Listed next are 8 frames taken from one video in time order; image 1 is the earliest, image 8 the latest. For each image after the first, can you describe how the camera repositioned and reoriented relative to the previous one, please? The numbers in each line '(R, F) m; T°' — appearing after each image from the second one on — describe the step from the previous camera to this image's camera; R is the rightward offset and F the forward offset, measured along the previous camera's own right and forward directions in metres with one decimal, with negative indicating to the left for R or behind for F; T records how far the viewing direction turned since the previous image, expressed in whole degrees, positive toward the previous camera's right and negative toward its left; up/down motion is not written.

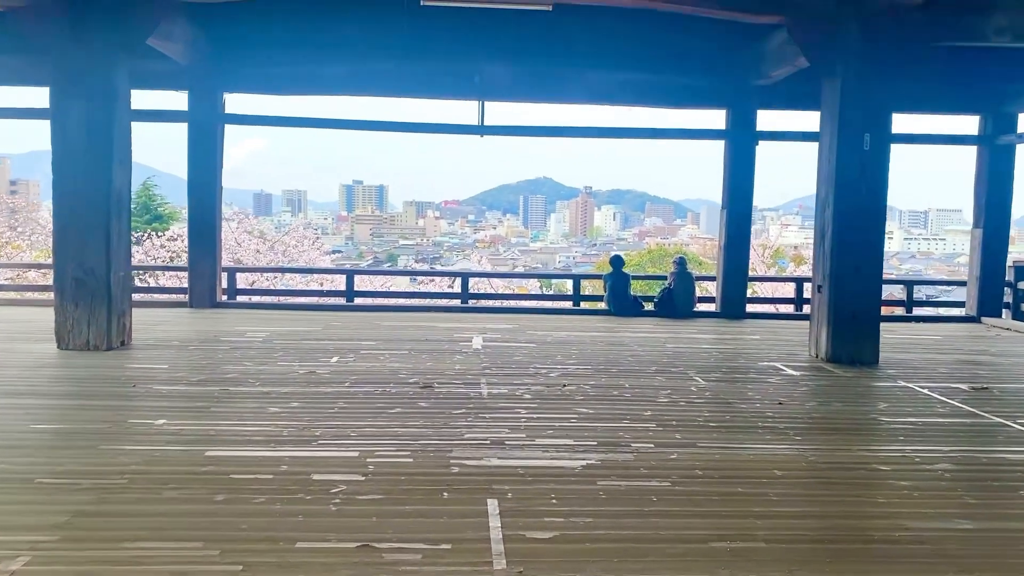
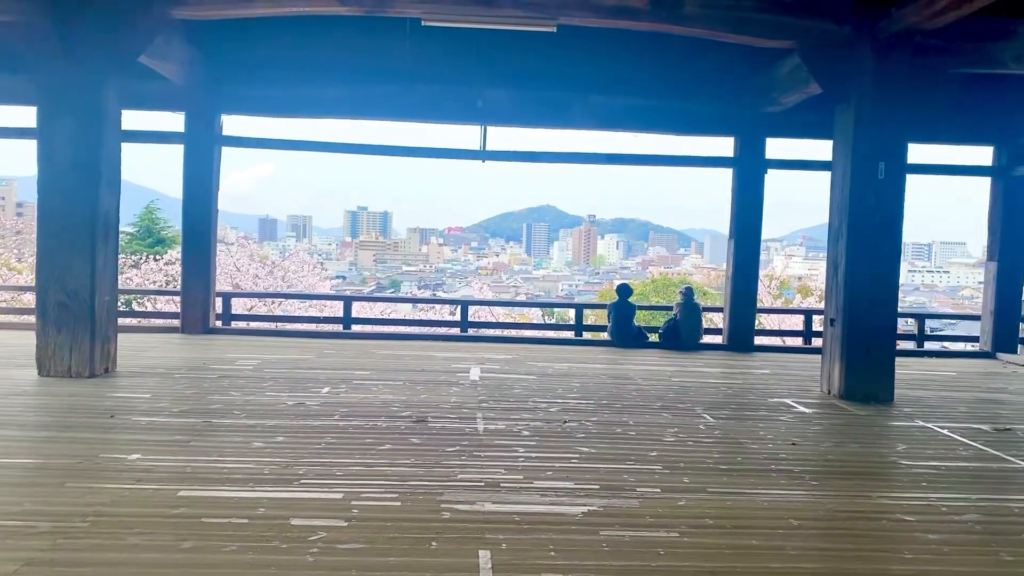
(0.0, +0.2) m; 0°
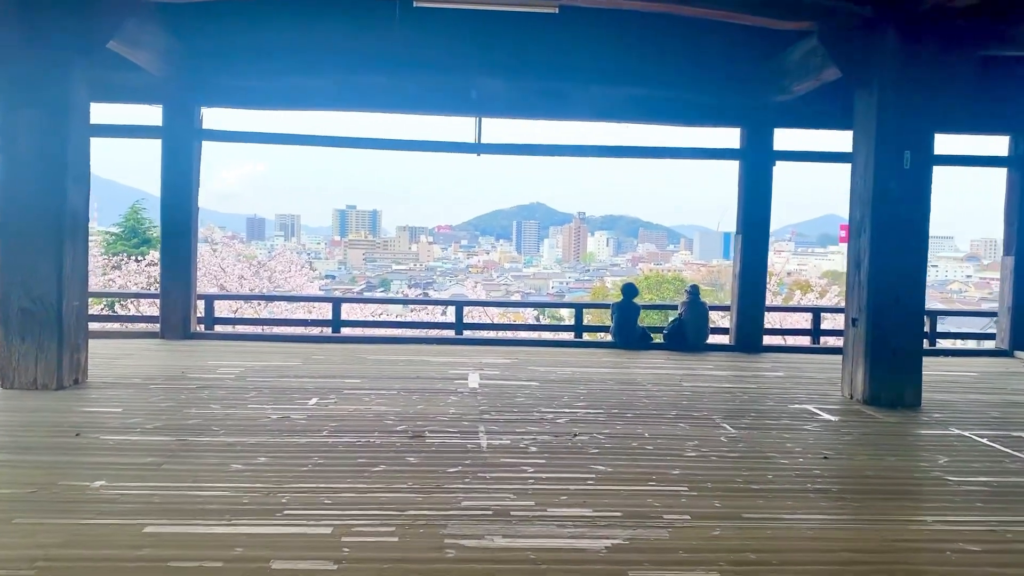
(-0.1, +0.3) m; +1°
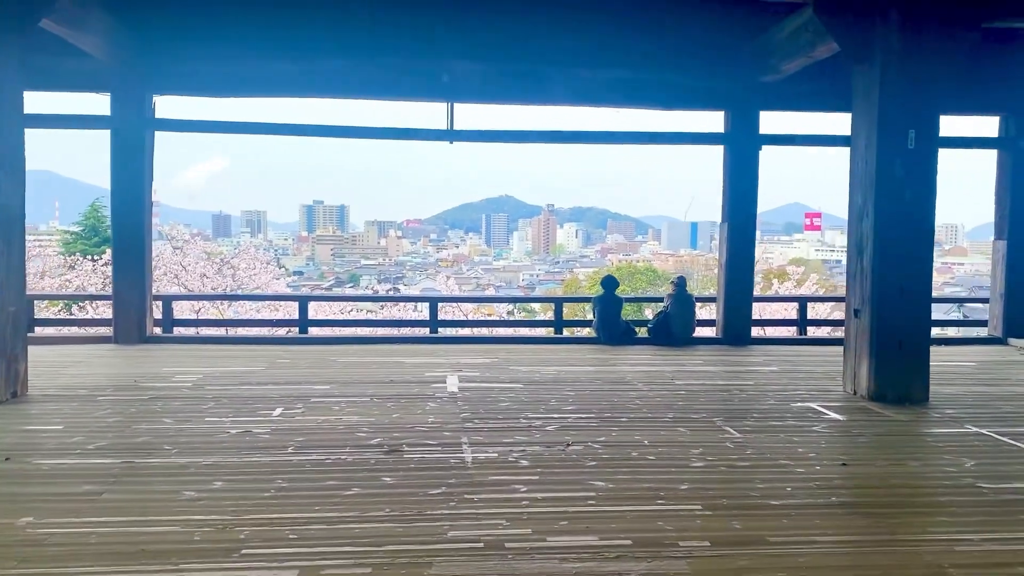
(-0.1, +0.3) m; +2°
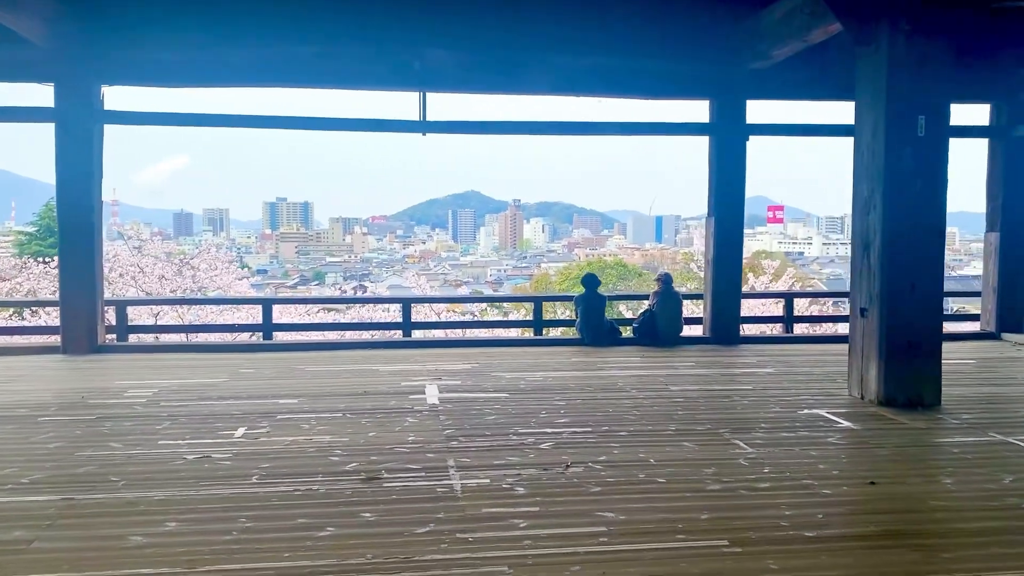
(-0.1, +0.3) m; +2°
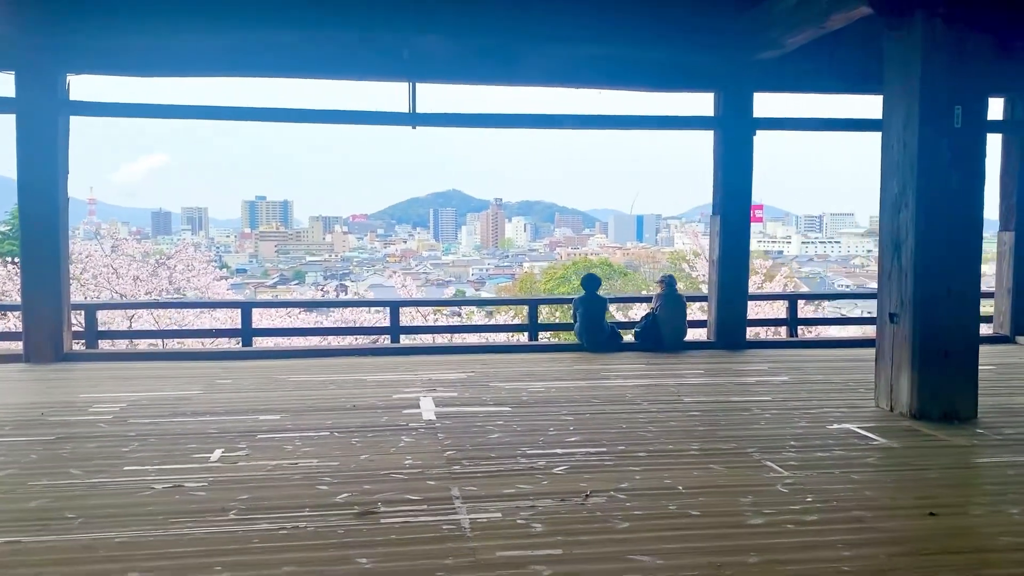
(-0.1, +0.3) m; +1°
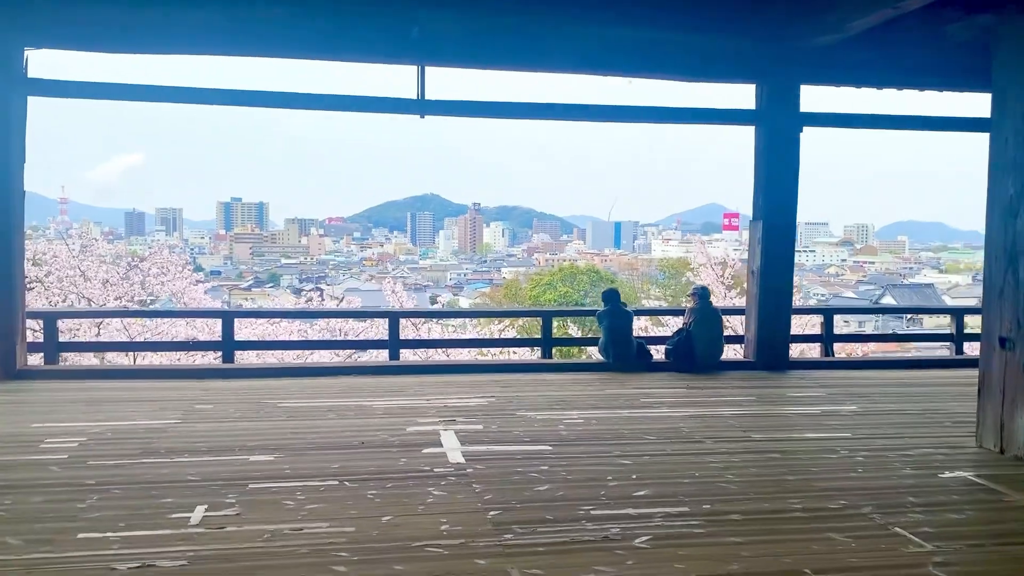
(-0.3, +0.7) m; +2°
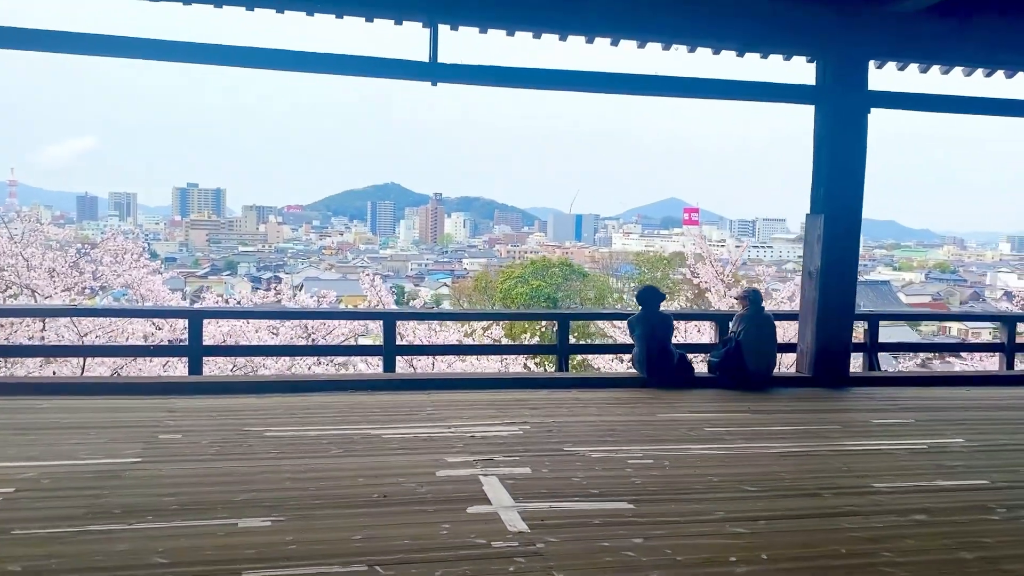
(-0.3, +0.8) m; +3°
